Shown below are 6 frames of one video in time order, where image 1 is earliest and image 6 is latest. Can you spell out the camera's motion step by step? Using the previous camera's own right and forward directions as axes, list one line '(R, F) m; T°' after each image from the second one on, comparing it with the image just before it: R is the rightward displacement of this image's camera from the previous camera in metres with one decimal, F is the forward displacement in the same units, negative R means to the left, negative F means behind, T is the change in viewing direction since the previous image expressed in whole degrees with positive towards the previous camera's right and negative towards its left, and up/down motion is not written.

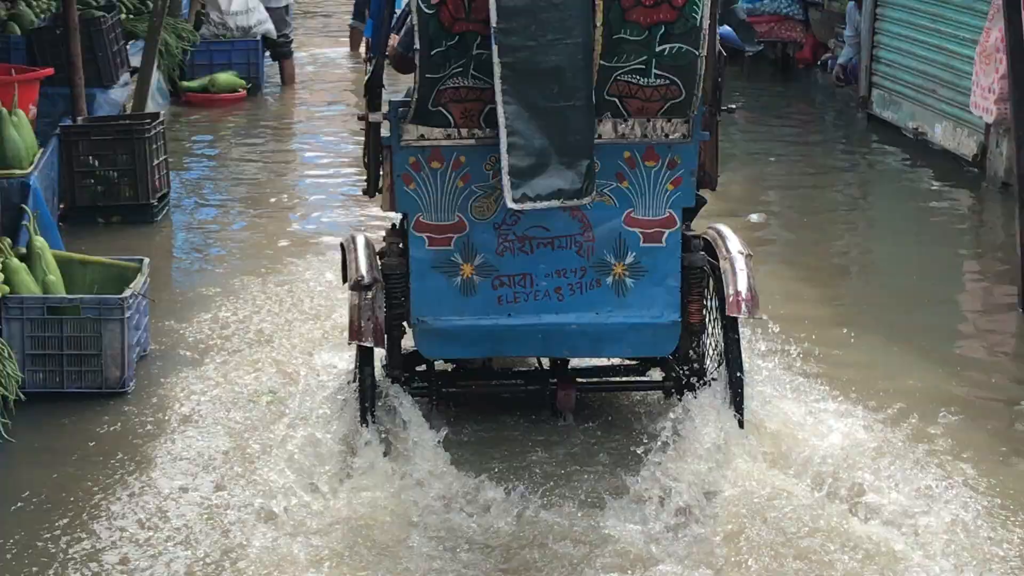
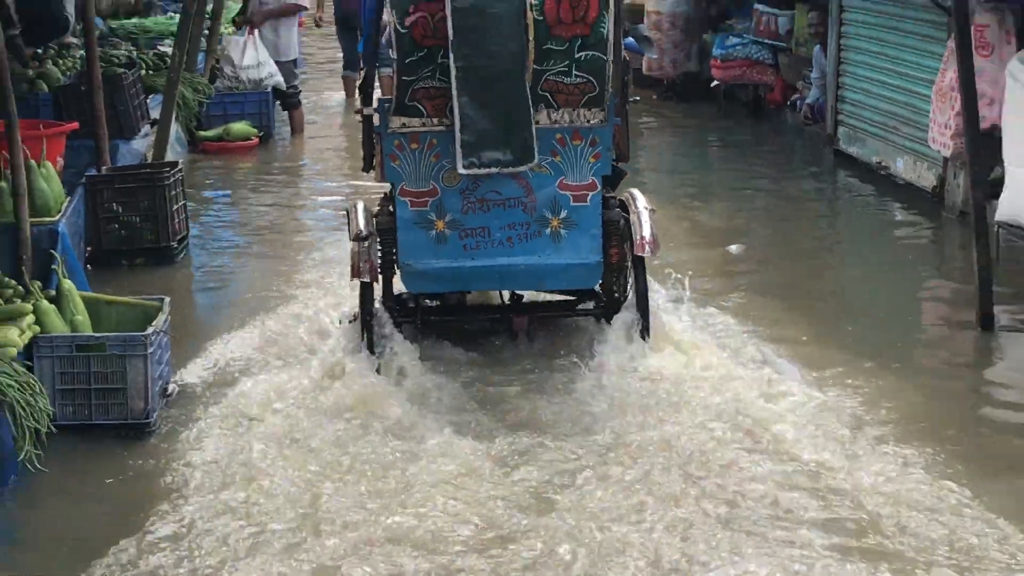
(0.0, -0.3) m; 0°
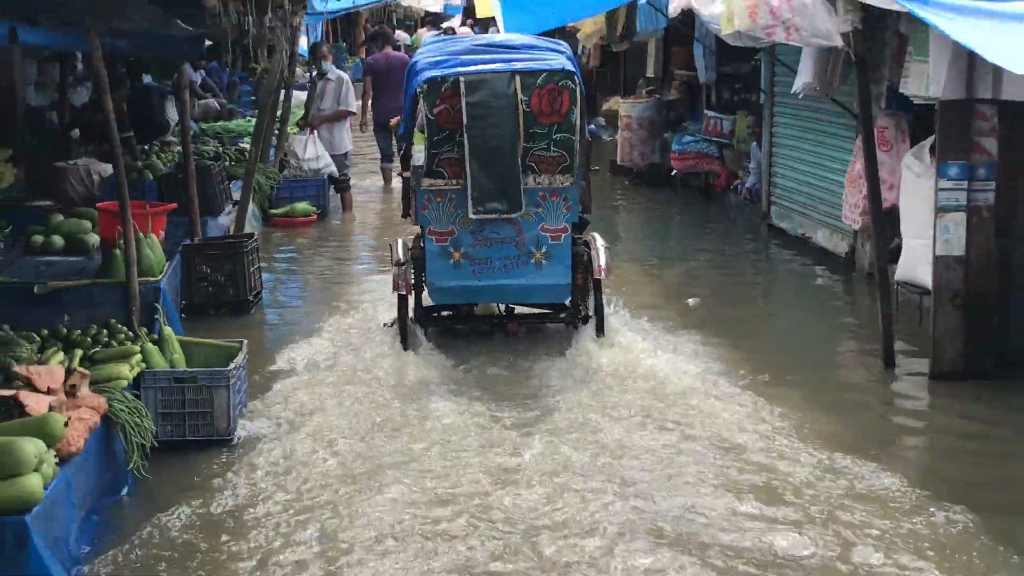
(+0.2, -1.2) m; -2°
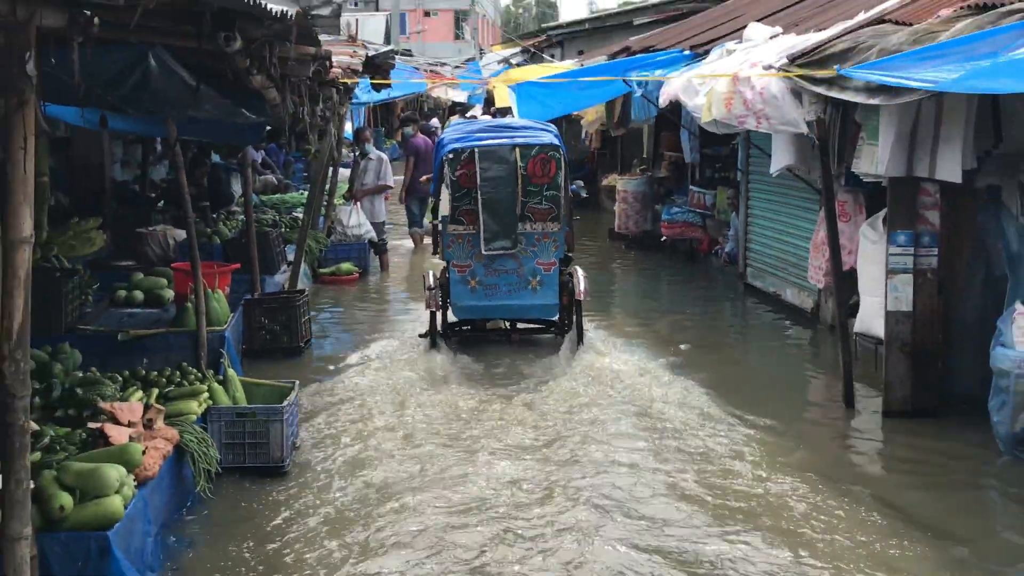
(+0.1, -1.0) m; -2°
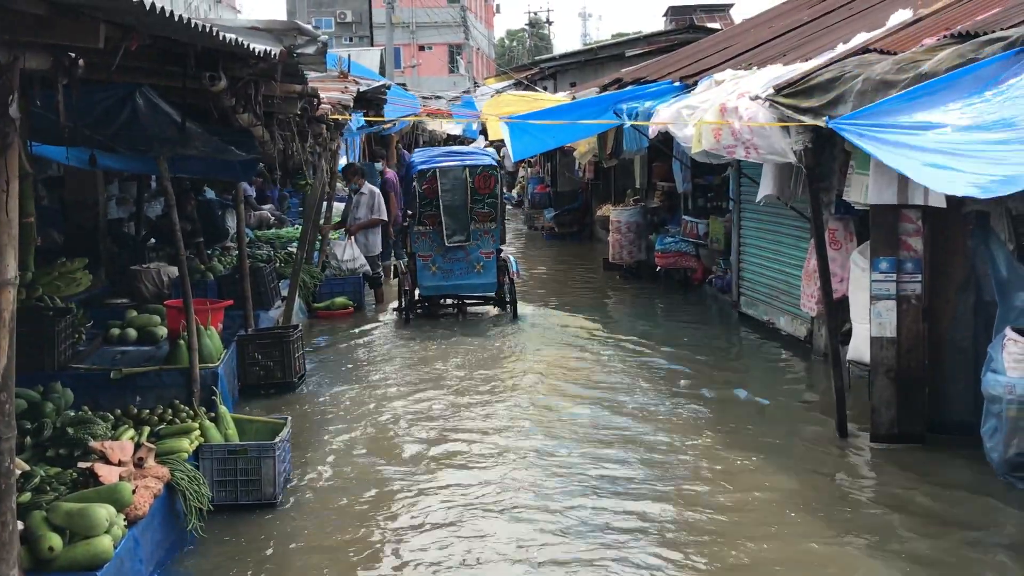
(-0.1, 0.0) m; +1°
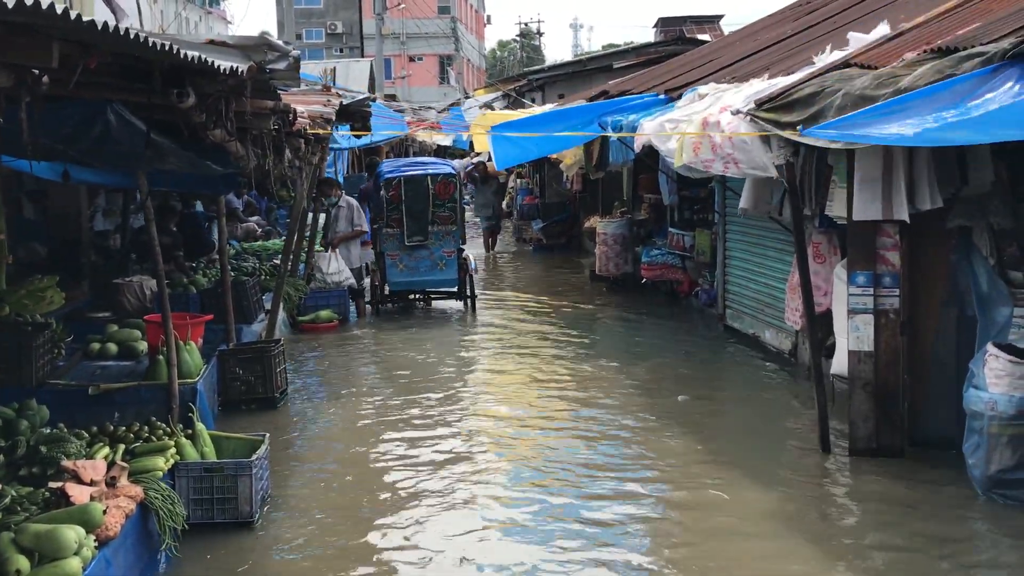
(-0.1, 0.0) m; +2°
